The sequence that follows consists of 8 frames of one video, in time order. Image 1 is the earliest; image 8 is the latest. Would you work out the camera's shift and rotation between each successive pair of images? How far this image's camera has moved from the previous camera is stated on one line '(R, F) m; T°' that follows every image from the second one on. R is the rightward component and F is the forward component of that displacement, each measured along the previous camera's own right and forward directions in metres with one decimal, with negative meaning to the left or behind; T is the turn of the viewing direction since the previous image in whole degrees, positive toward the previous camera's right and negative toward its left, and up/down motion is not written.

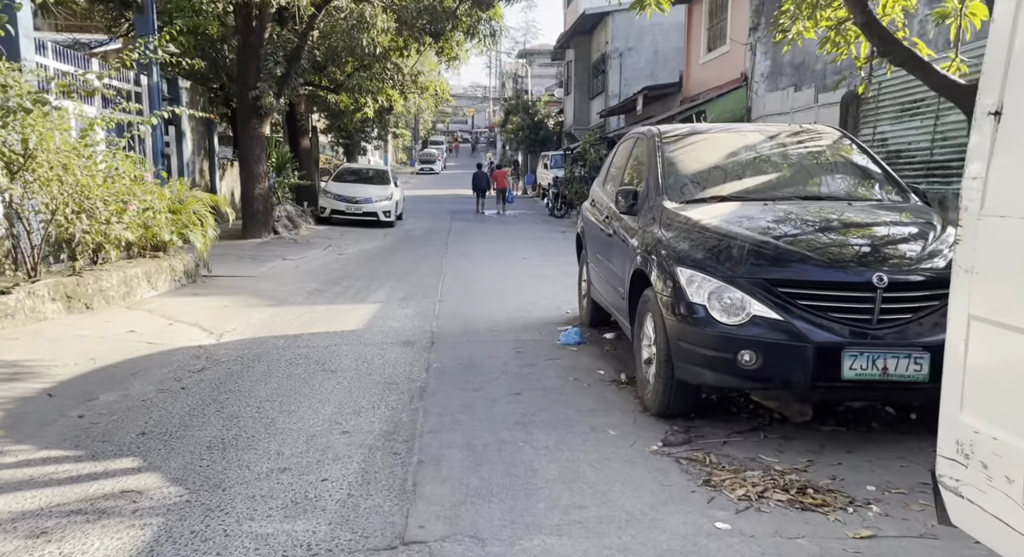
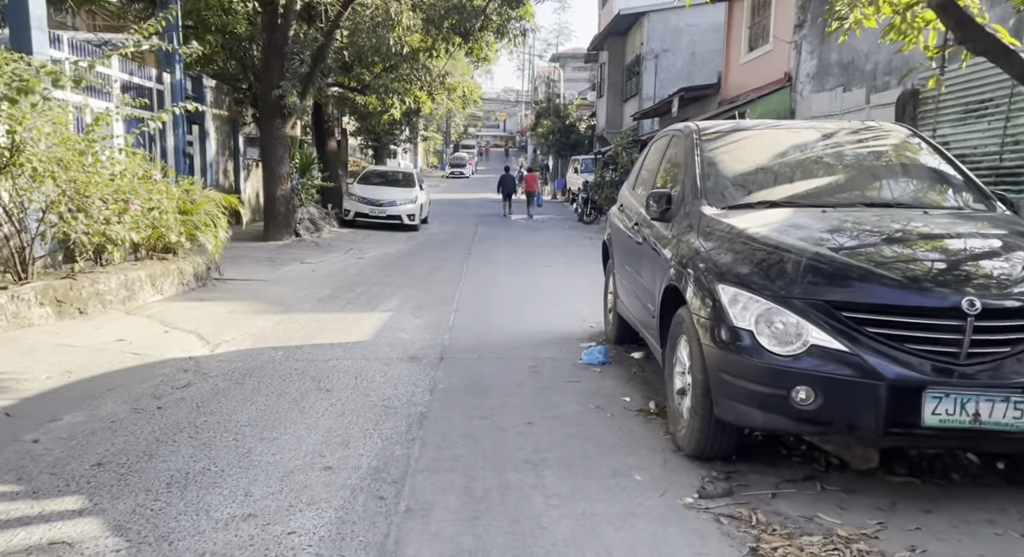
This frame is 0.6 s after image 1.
(+0.1, +0.7) m; -2°
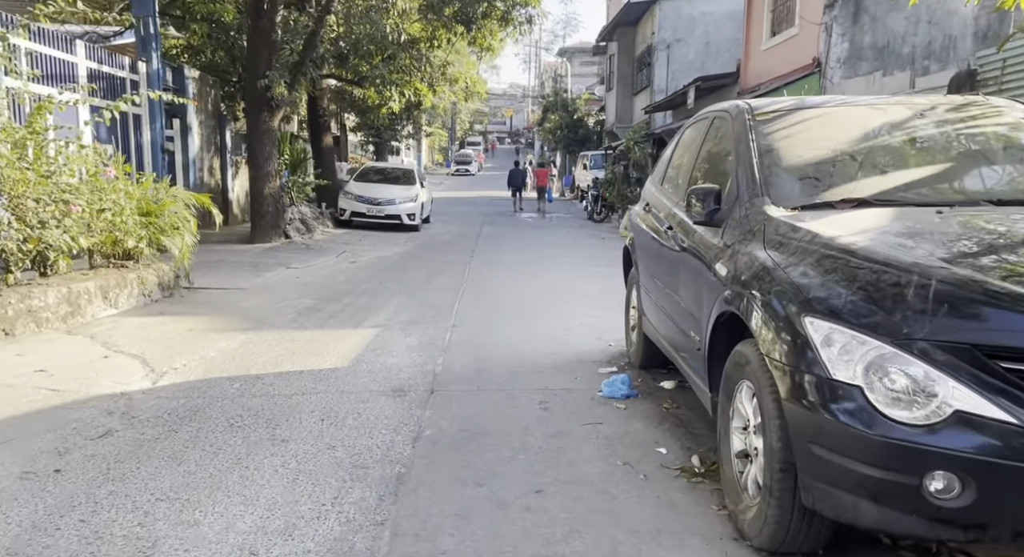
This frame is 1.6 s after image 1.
(0.0, +1.2) m; 0°
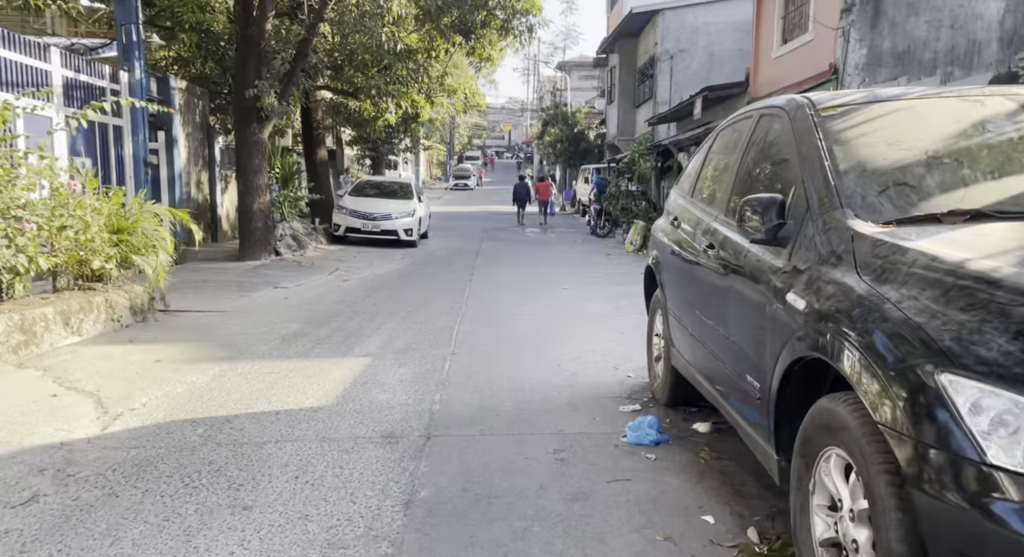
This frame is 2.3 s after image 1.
(-0.1, +0.8) m; 0°
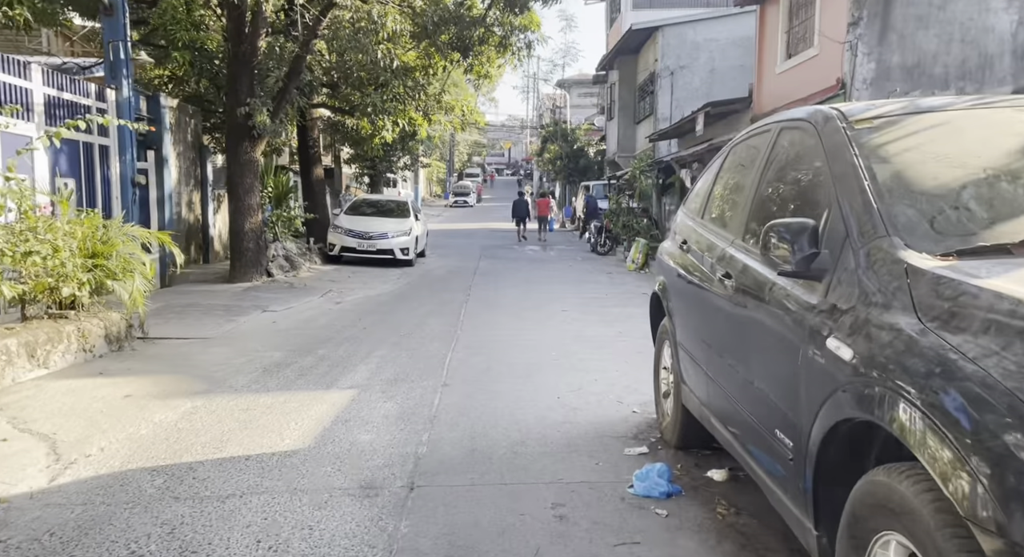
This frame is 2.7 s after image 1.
(0.0, +0.5) m; 0°
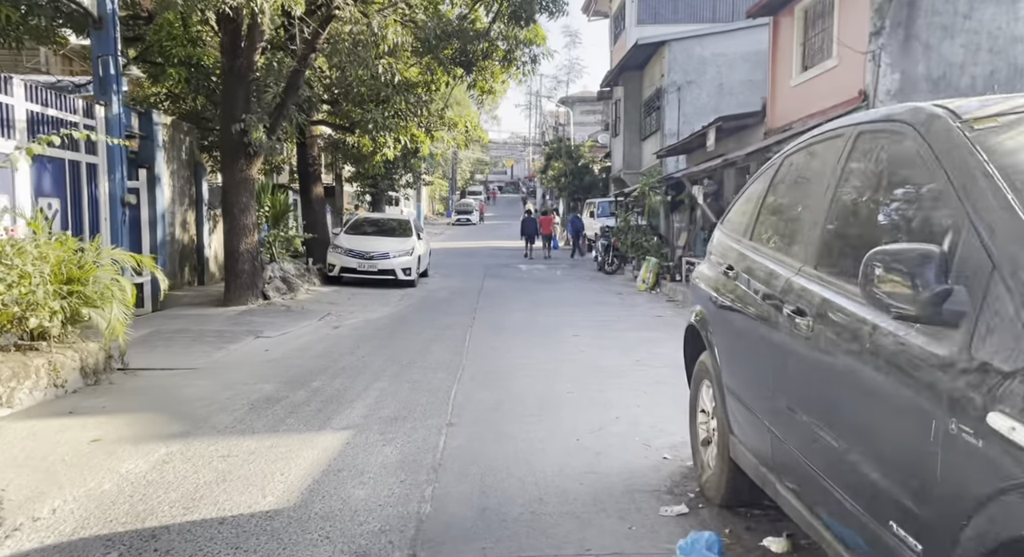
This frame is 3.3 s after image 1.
(-0.1, +0.7) m; 0°
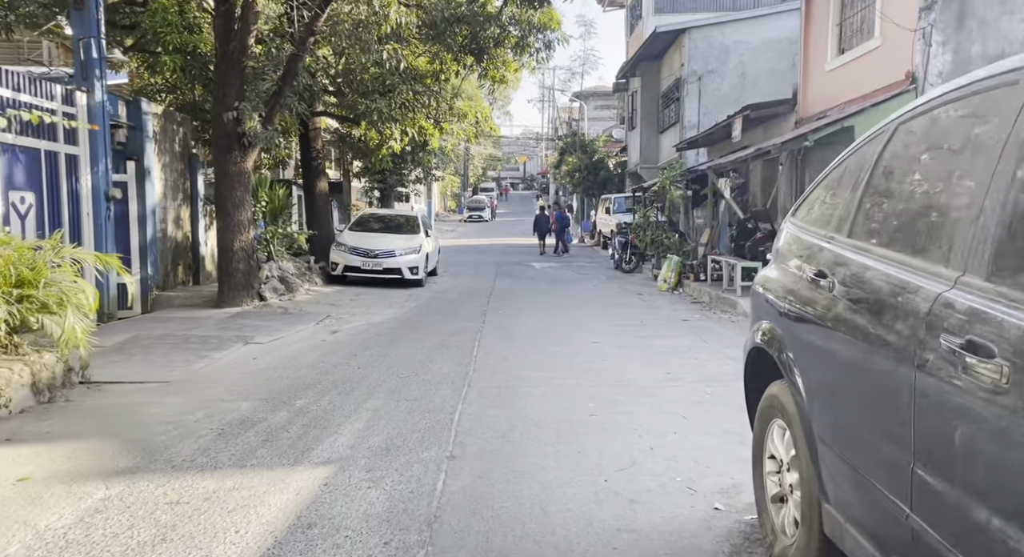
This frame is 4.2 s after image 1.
(0.0, +1.0) m; -1°
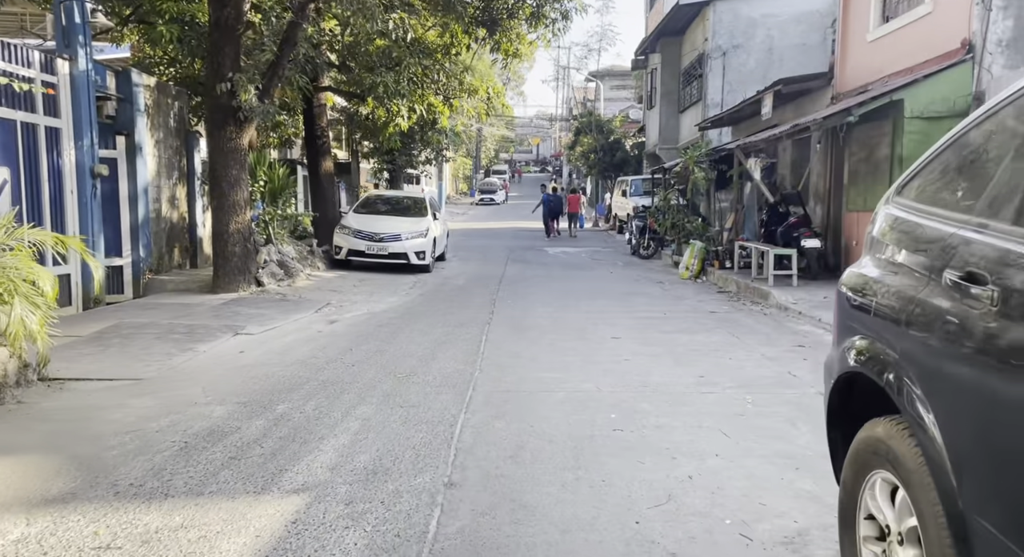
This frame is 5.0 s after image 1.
(0.0, +0.9) m; -1°
